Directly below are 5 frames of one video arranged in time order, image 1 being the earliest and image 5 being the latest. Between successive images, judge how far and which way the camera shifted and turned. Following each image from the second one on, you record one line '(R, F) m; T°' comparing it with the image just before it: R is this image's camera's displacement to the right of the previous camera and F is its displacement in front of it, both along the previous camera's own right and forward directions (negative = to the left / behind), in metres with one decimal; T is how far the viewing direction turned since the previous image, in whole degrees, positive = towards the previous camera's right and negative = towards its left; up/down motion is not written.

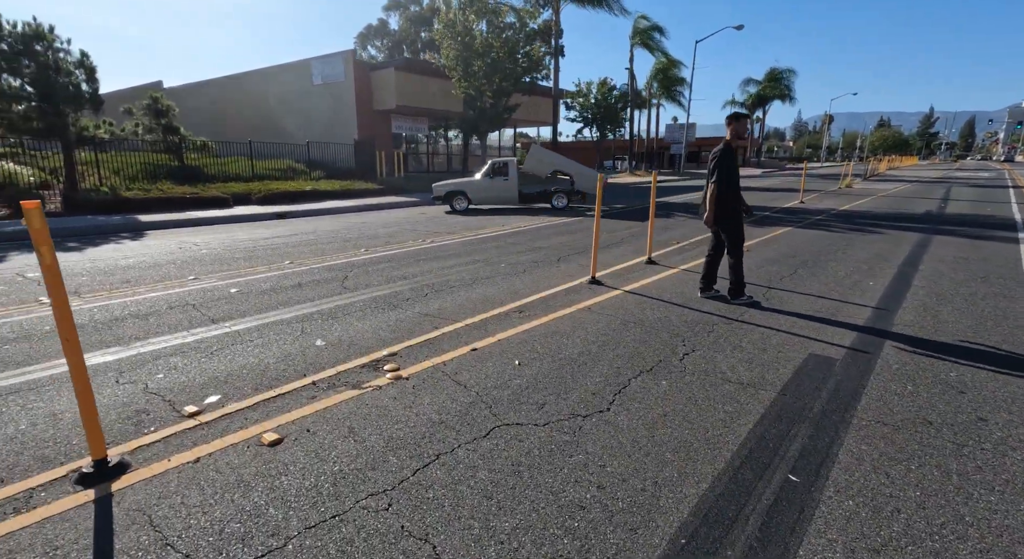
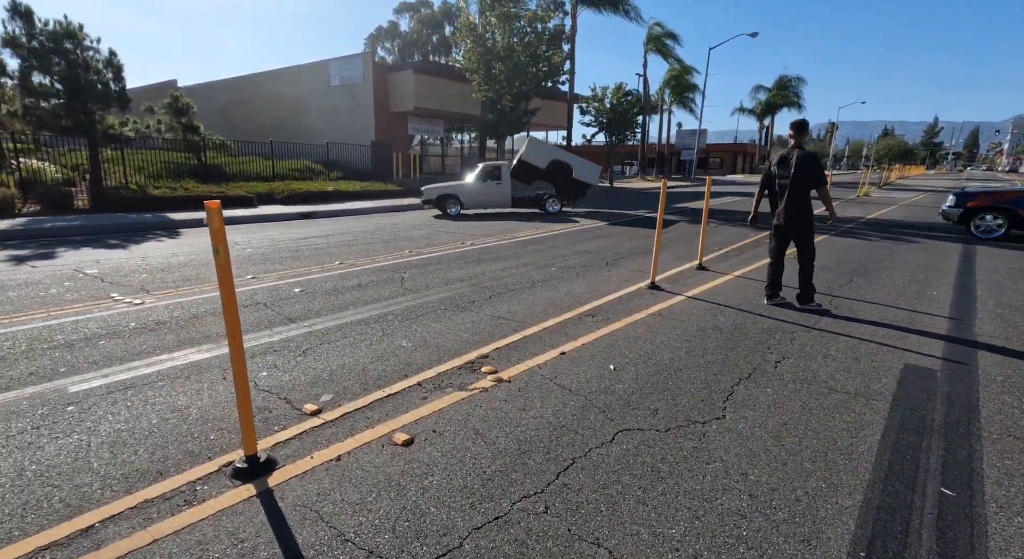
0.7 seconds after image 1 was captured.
(-0.7, 0.0) m; -1°
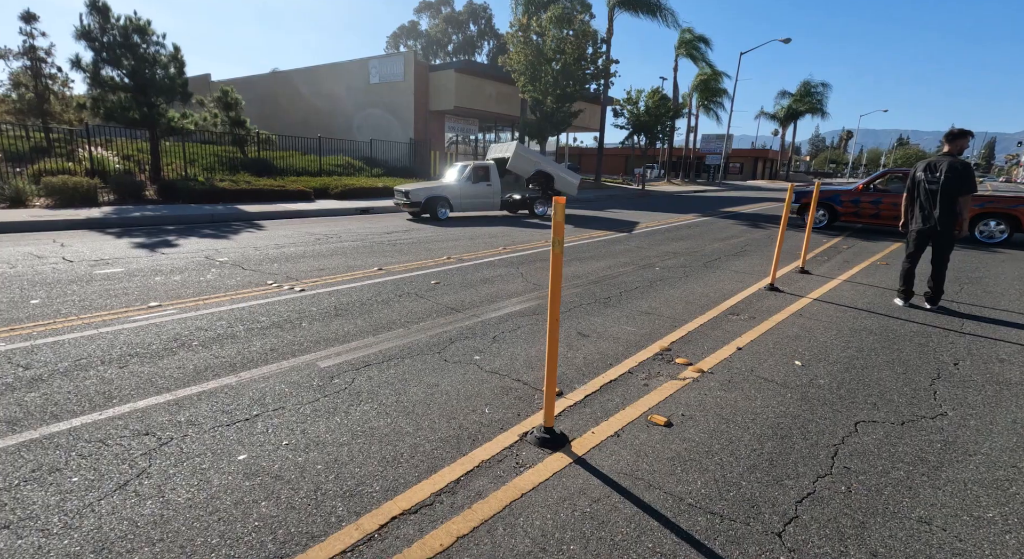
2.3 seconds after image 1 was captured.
(-1.4, -0.3) m; -2°
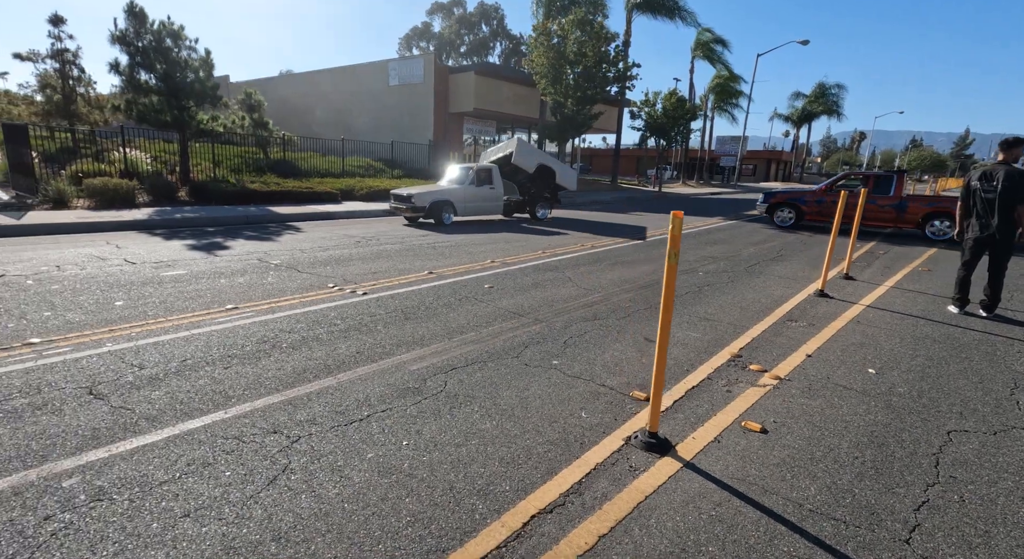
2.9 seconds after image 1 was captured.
(-0.5, -0.1) m; -1°
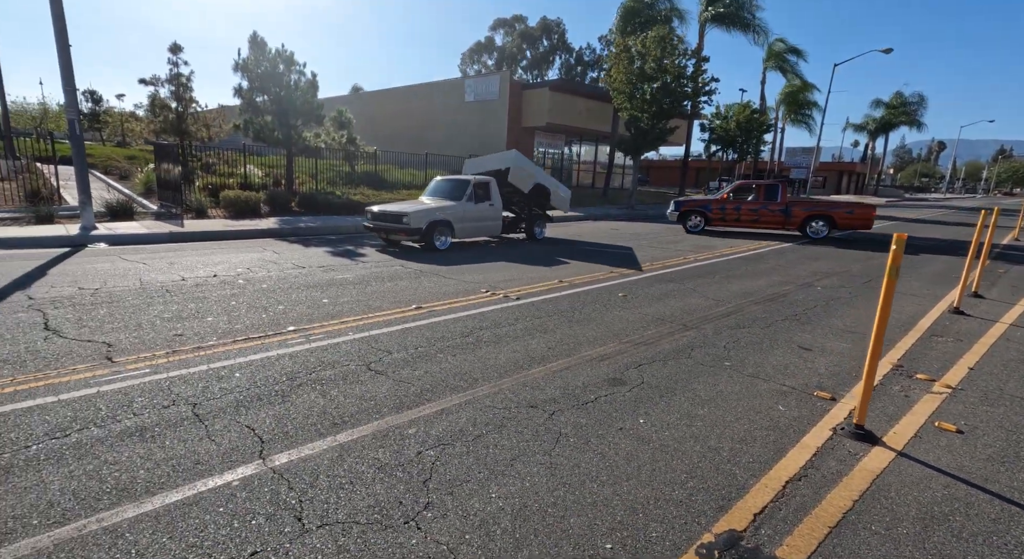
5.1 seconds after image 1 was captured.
(-1.0, -0.6) m; -6°
